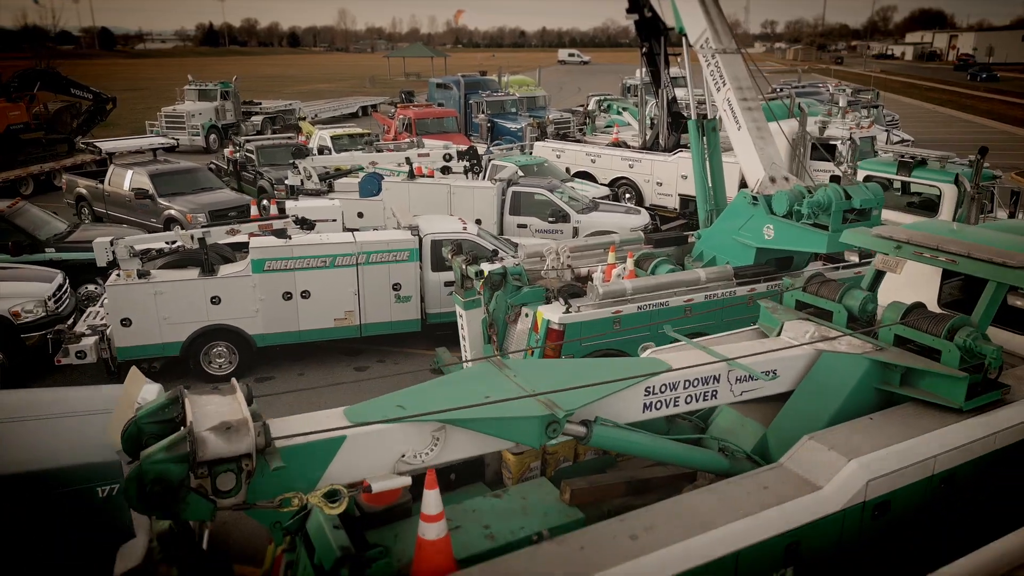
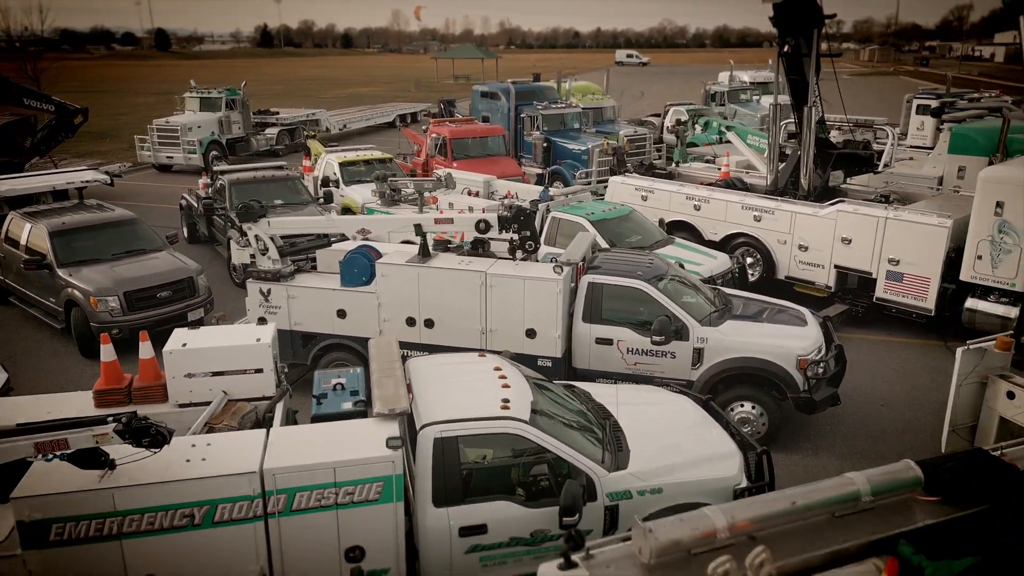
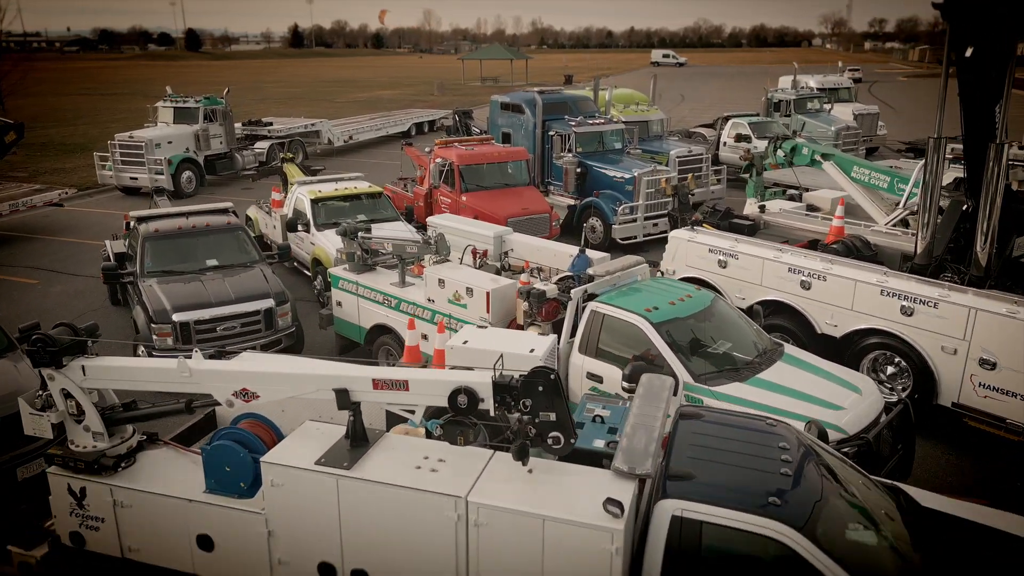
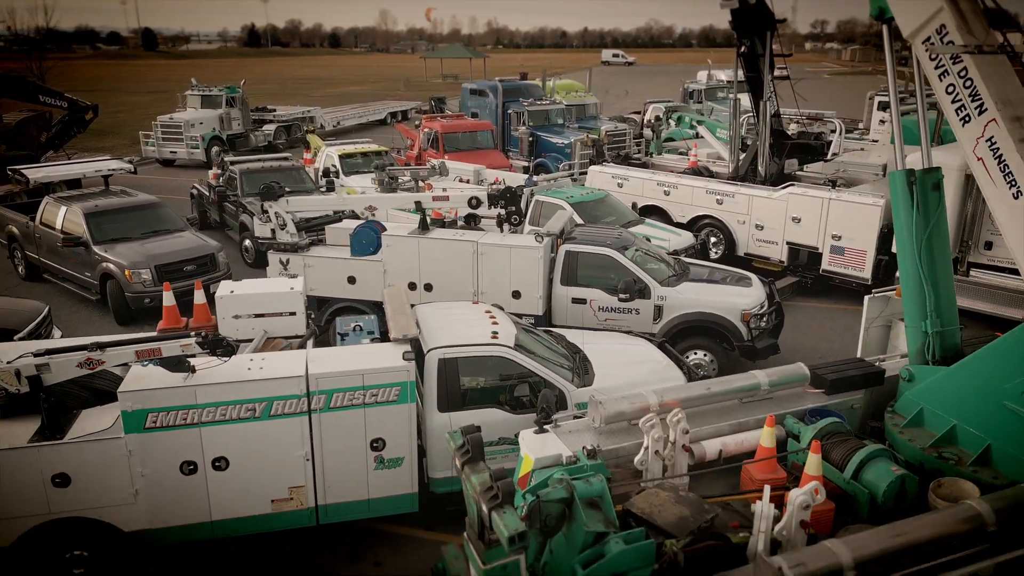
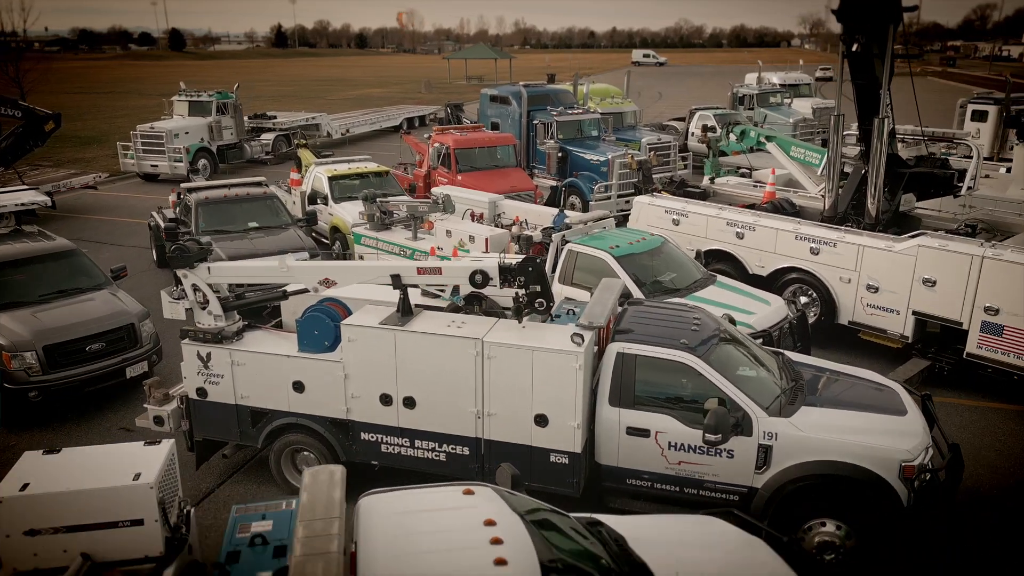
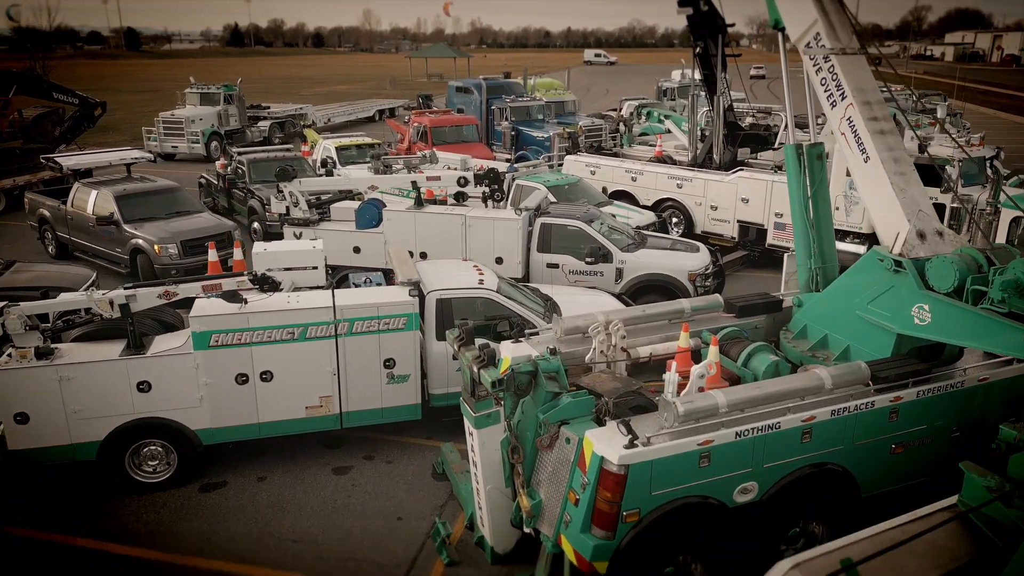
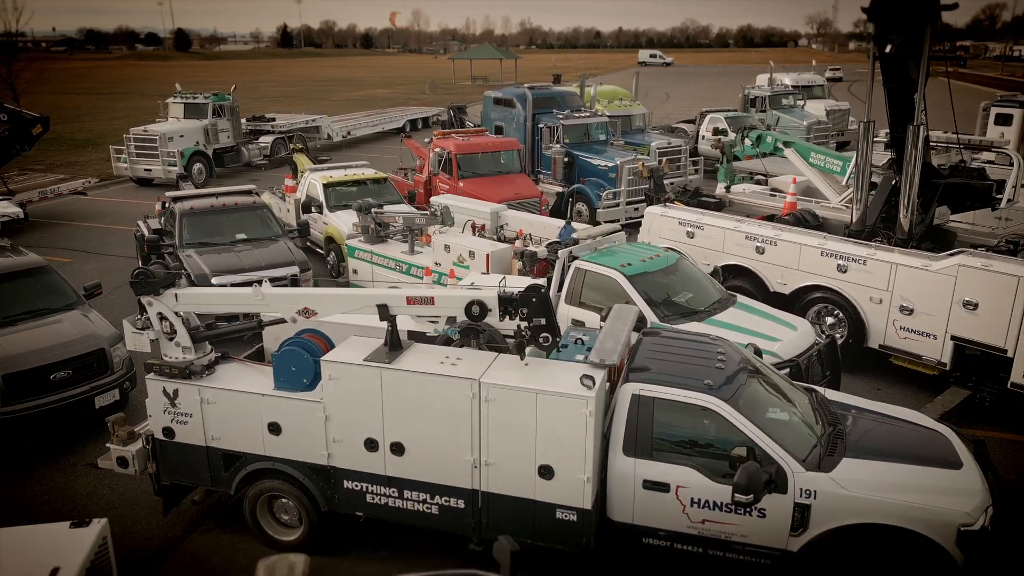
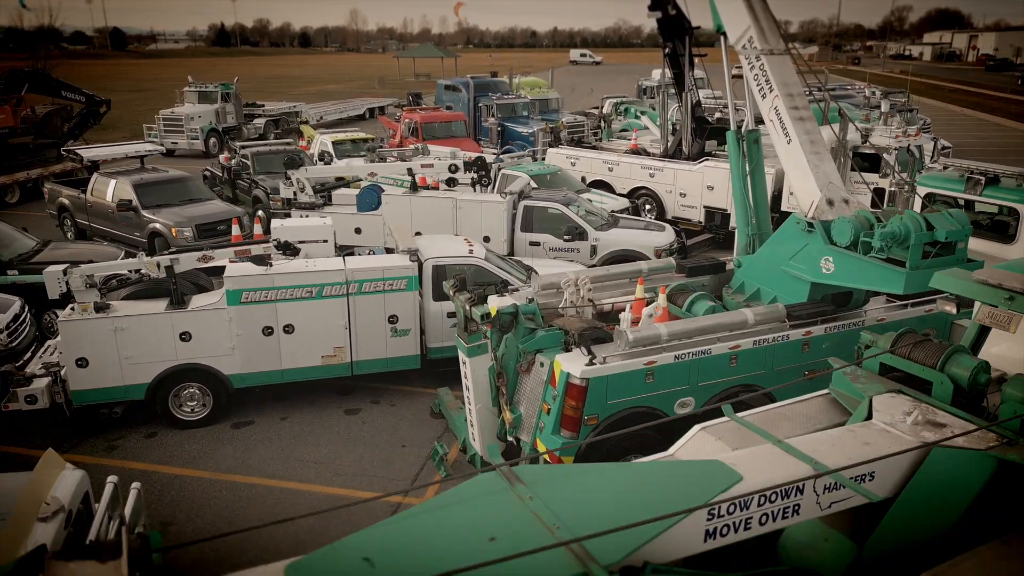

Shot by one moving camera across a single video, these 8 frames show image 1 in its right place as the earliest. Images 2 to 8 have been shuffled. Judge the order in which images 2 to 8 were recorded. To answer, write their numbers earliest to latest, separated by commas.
8, 6, 4, 2, 5, 7, 3
